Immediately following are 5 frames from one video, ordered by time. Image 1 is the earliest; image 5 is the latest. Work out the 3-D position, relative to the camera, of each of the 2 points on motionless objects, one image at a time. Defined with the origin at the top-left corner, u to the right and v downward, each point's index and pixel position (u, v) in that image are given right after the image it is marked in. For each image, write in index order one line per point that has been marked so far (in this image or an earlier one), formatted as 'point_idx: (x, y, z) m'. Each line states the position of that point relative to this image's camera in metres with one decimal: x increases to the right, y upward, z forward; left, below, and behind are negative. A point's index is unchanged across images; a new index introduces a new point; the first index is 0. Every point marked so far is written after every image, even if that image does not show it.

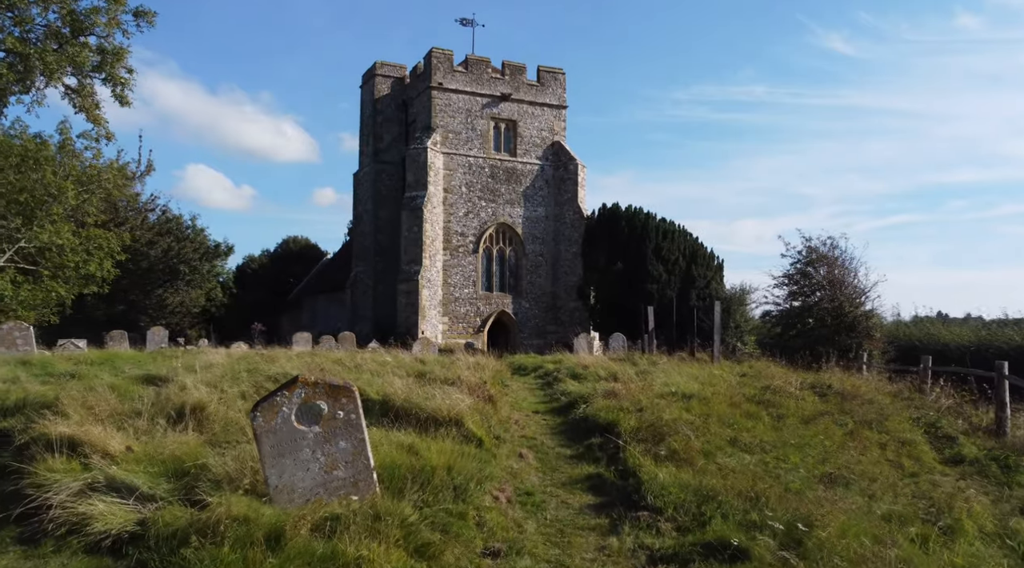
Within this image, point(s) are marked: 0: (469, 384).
0: (-0.4, -1.0, +8.4) m
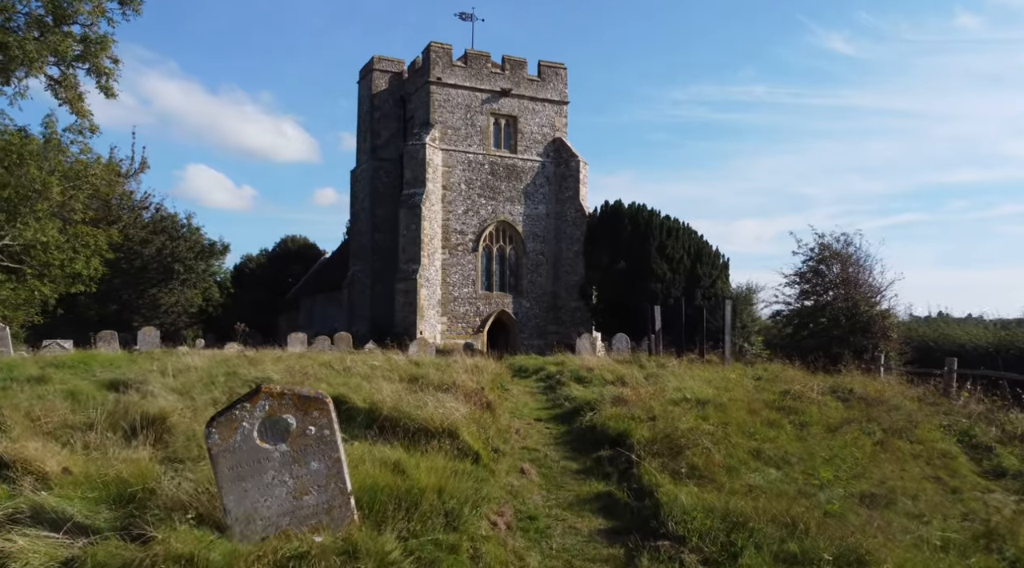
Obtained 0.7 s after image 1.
0: (-0.4, -1.0, +7.8) m
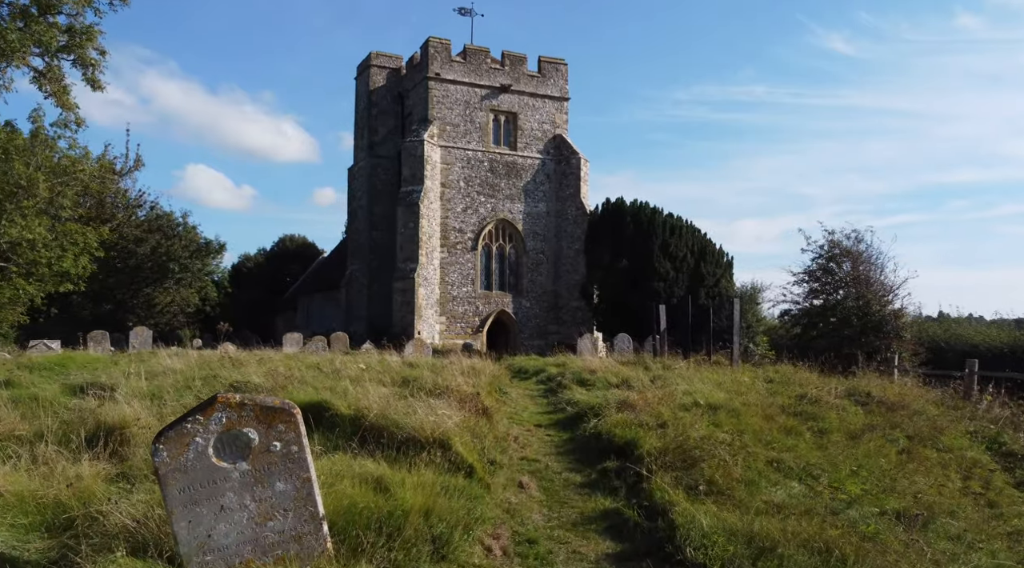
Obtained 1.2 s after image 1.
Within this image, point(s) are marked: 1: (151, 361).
0: (-0.4, -0.9, +7.3) m
1: (-4.1, -0.9, +9.6) m
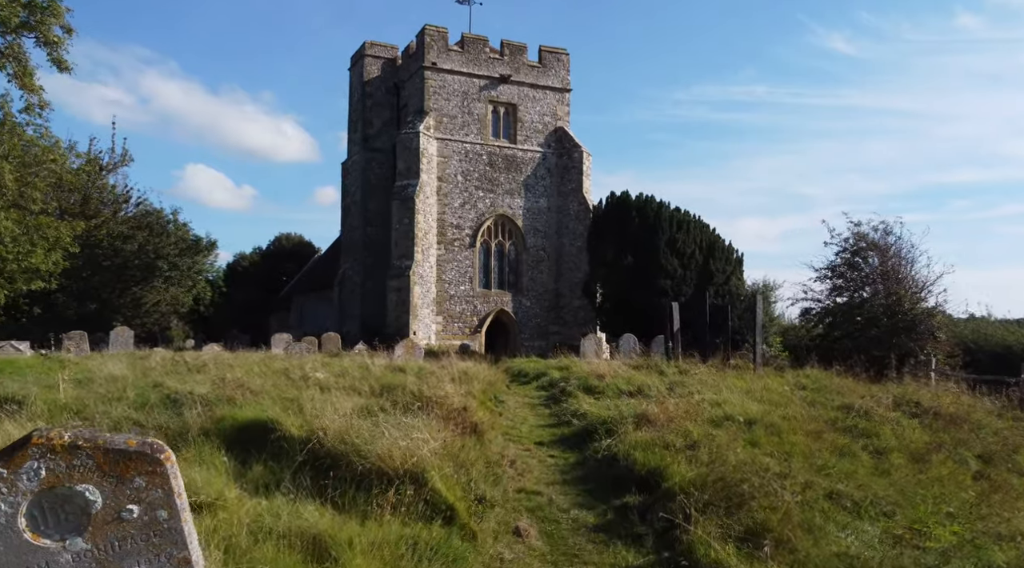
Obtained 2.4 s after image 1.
0: (-0.5, -0.9, +6.2) m
1: (-4.1, -0.8, +8.5) m
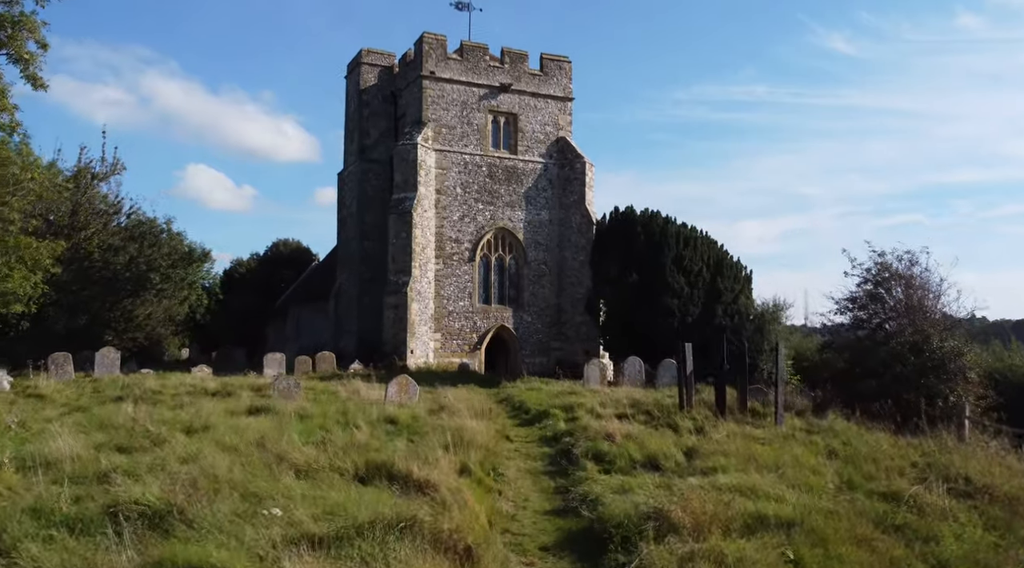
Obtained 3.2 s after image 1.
0: (-0.5, -1.4, +5.3) m
1: (-4.1, -1.3, +7.7) m
